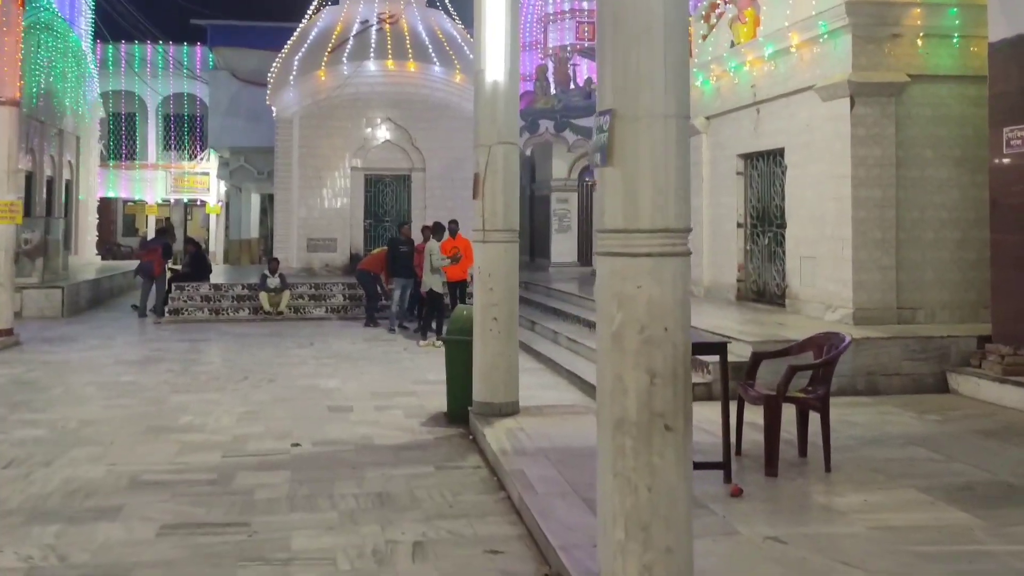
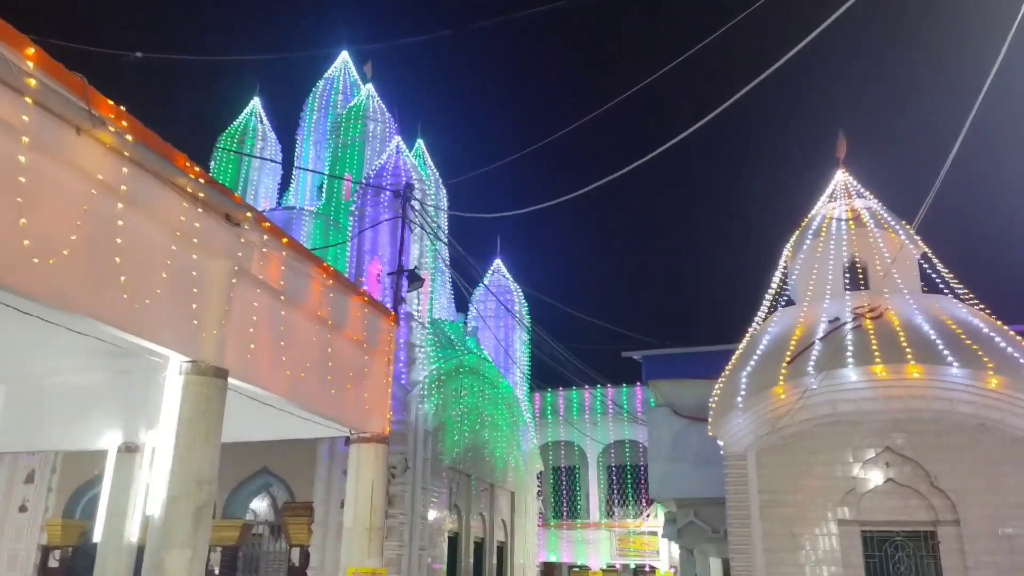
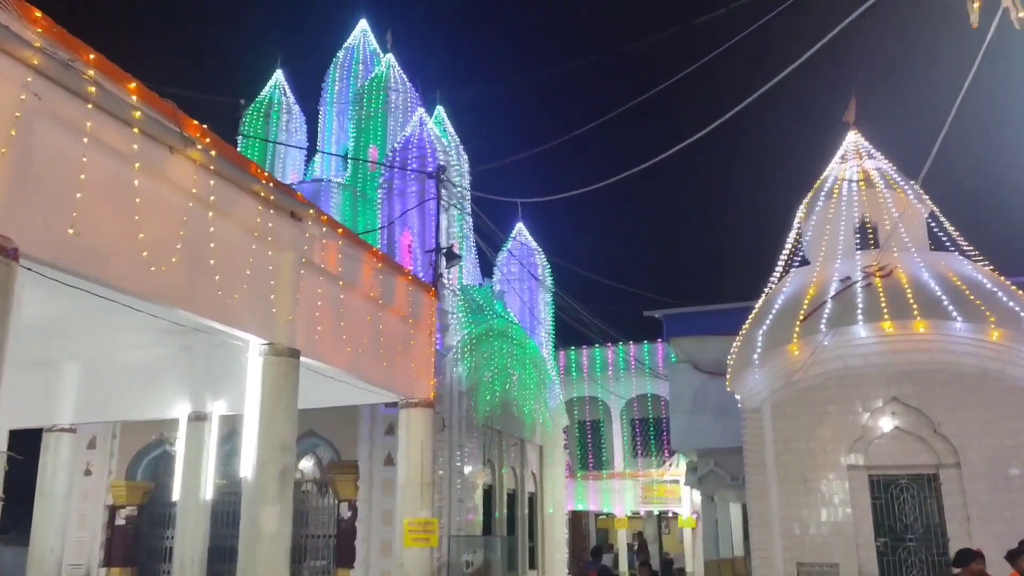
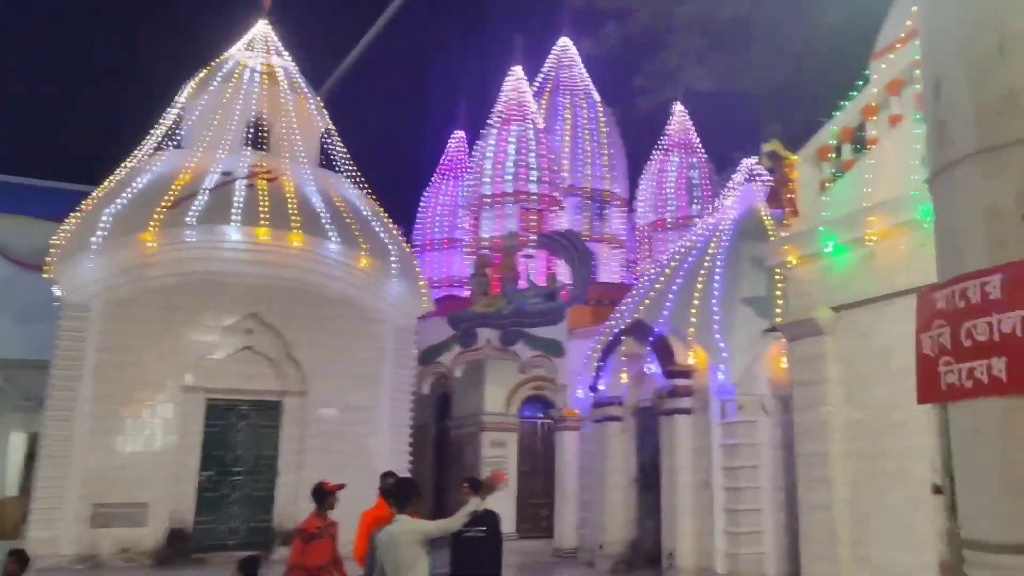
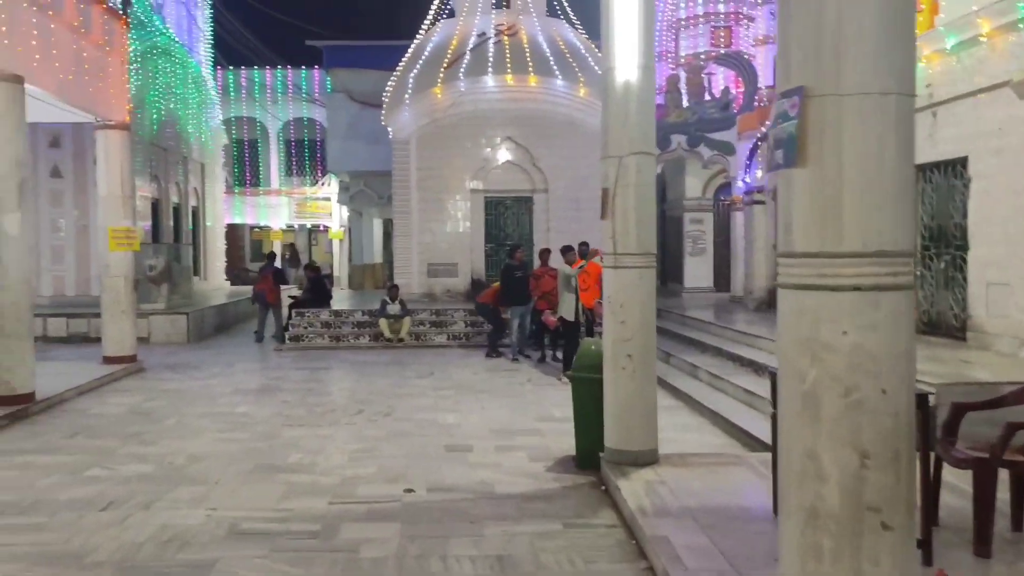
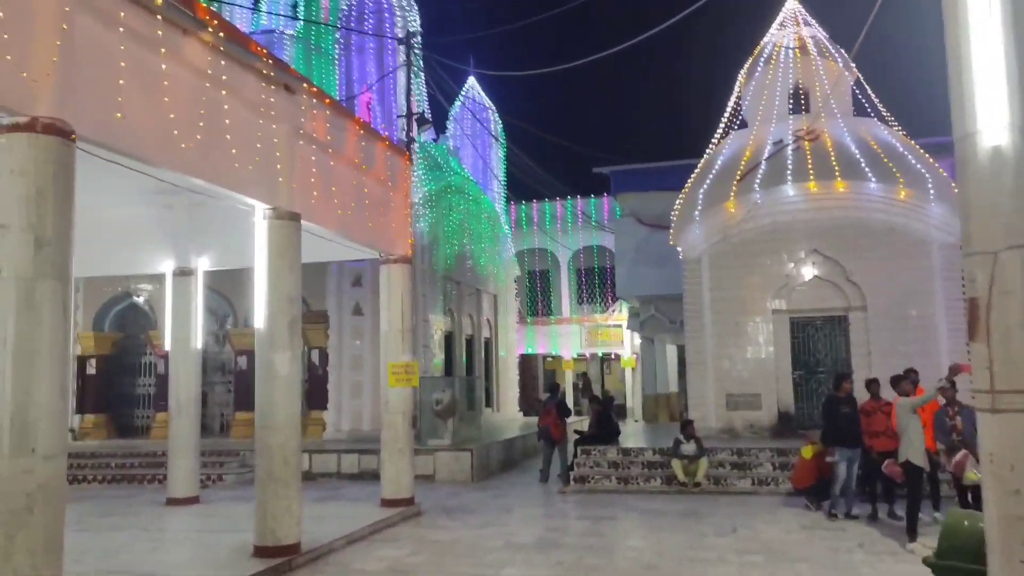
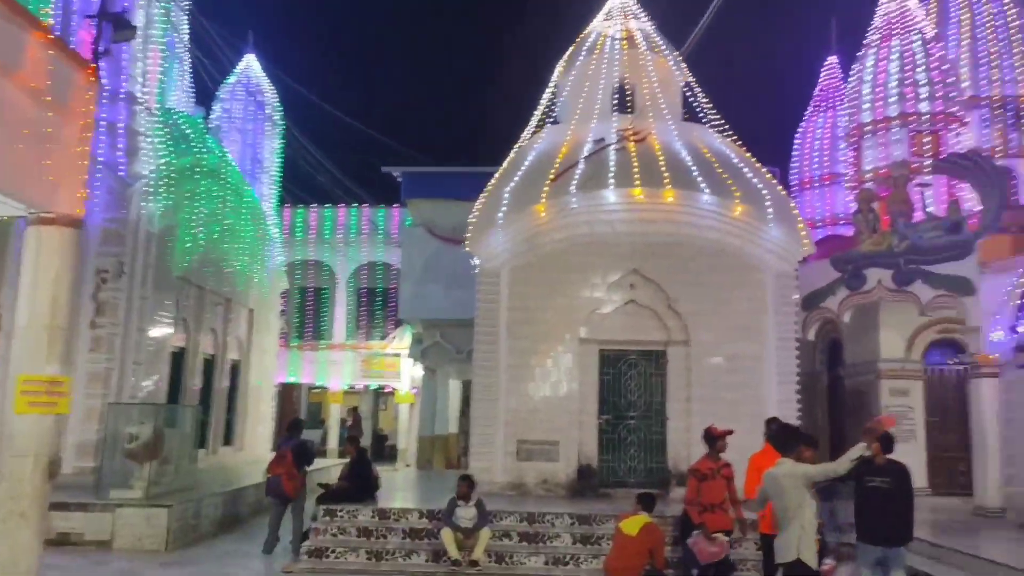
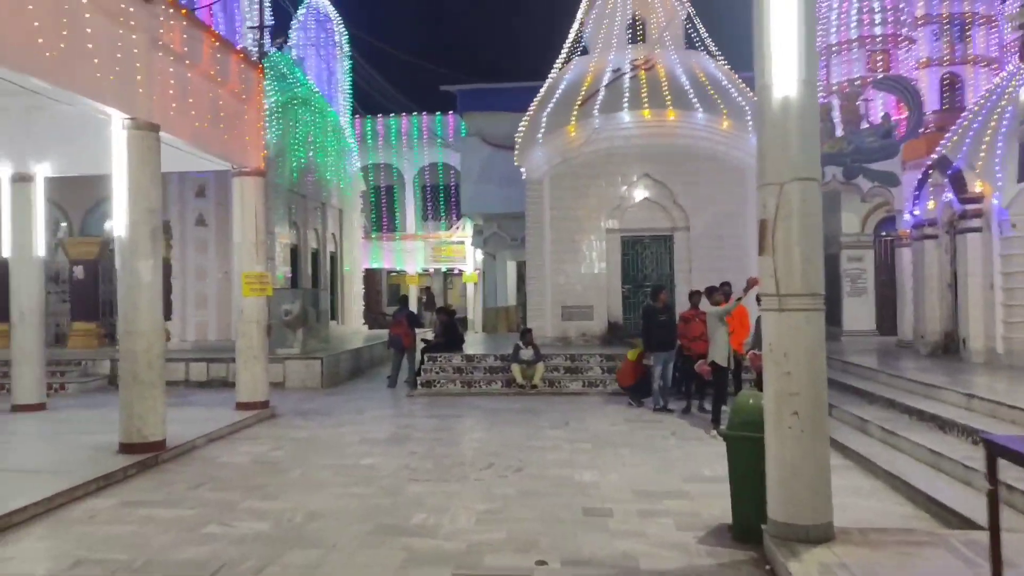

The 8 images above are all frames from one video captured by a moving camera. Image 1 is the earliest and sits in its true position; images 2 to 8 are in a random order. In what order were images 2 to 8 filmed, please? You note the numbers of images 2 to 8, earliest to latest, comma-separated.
5, 8, 6, 3, 2, 7, 4
